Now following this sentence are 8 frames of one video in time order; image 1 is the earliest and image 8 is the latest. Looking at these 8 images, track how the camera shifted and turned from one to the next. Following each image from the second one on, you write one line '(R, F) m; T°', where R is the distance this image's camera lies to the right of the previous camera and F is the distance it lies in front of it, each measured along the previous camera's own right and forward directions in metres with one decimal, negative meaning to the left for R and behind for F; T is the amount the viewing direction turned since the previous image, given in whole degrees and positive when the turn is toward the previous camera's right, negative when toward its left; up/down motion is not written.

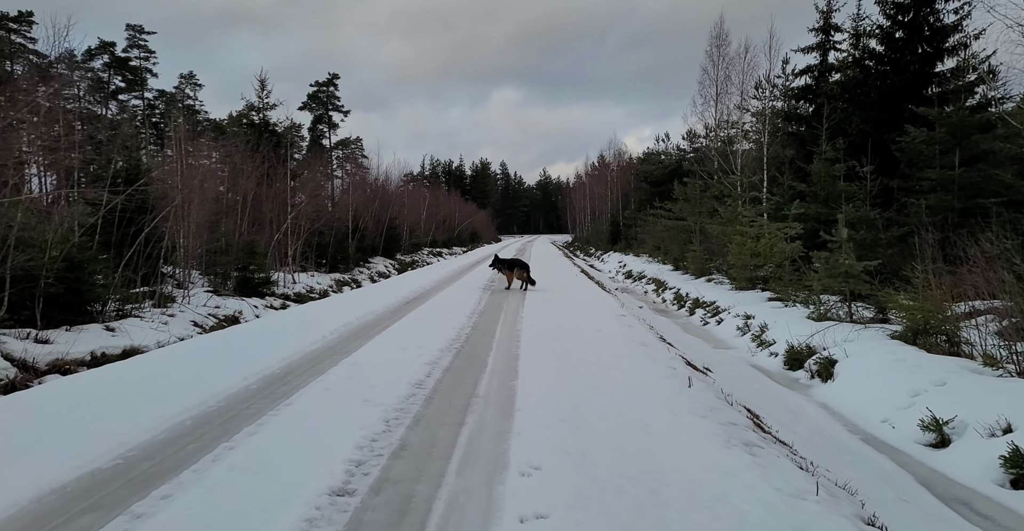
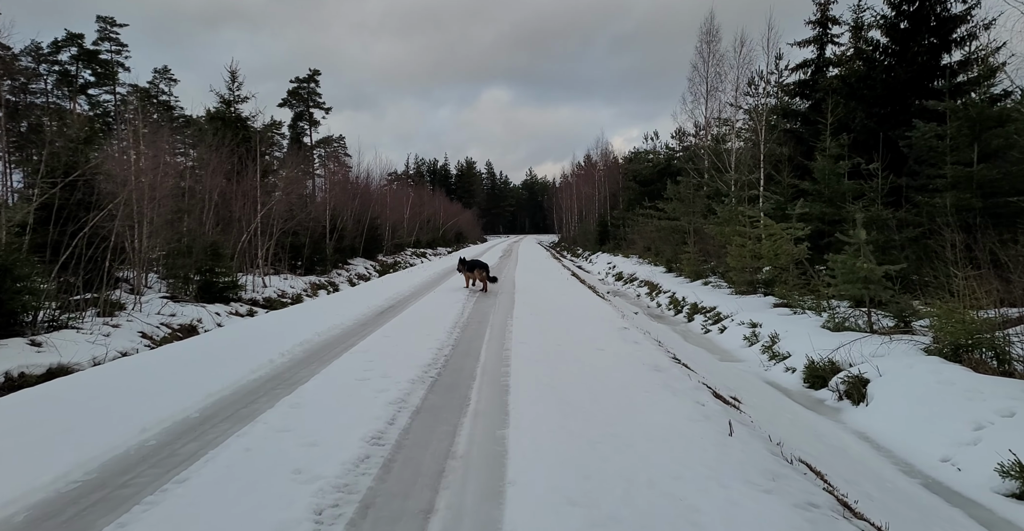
(0.0, +1.2) m; +1°
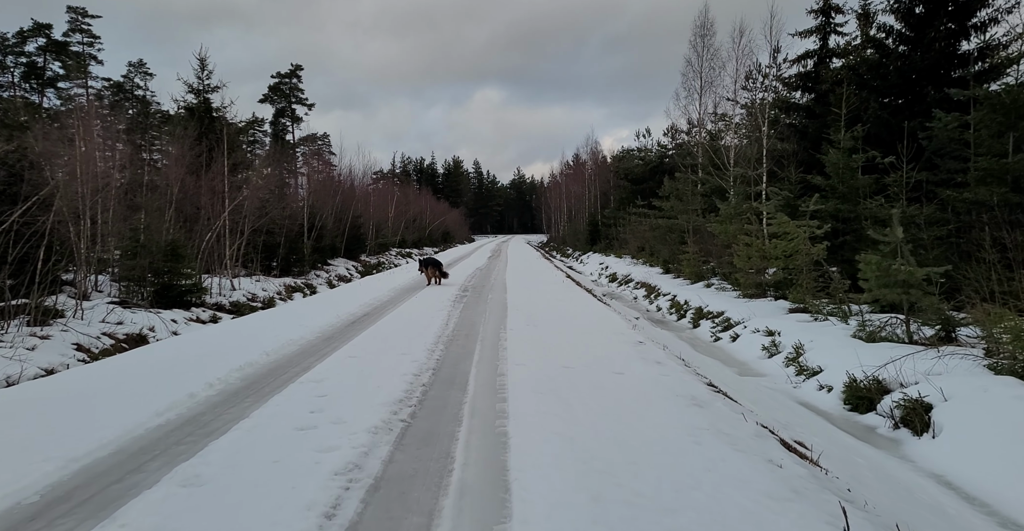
(-0.1, +1.3) m; +1°
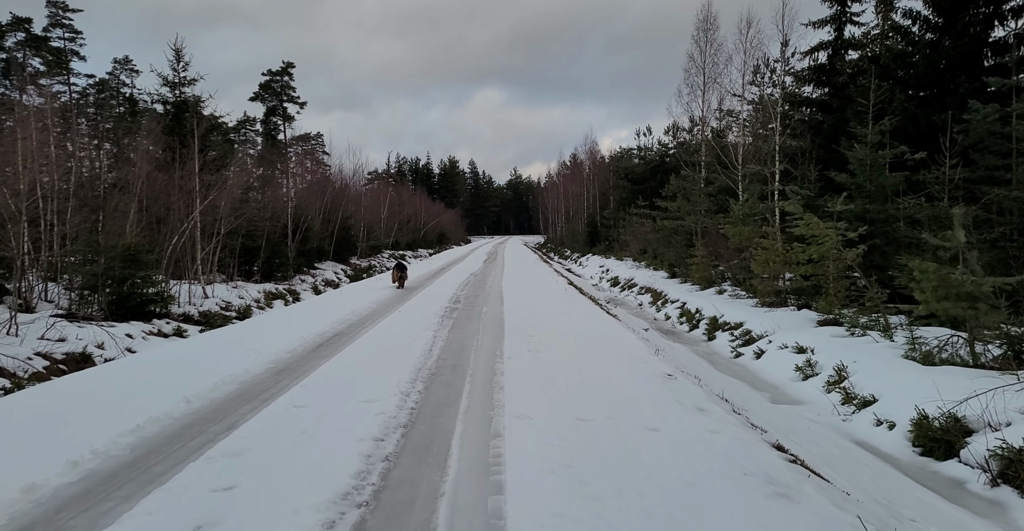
(0.0, +1.4) m; 0°
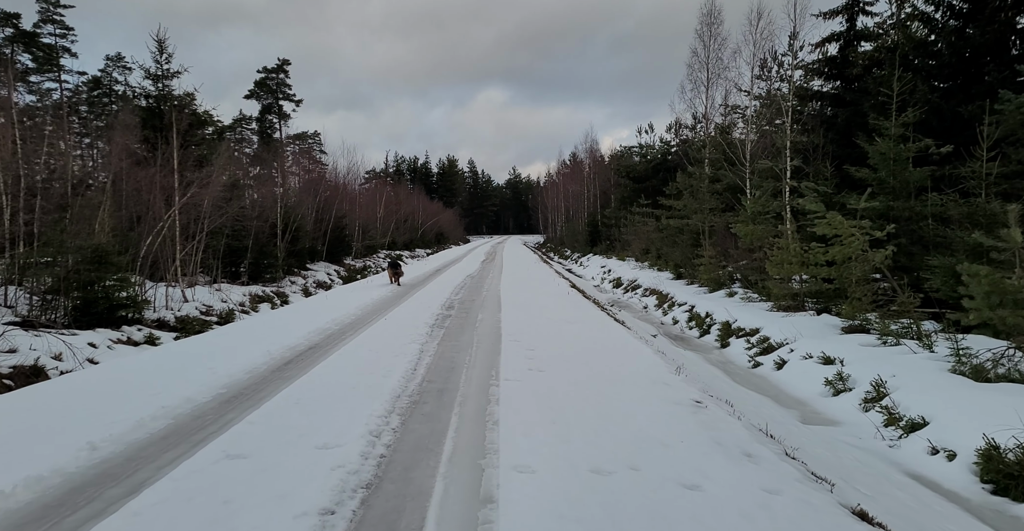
(0.0, +0.9) m; 0°
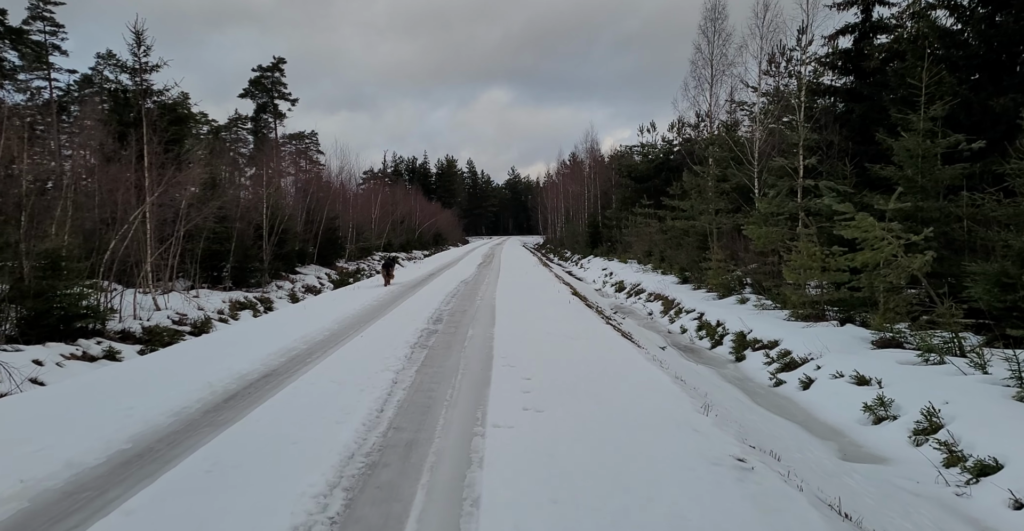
(+0.1, +1.1) m; 0°
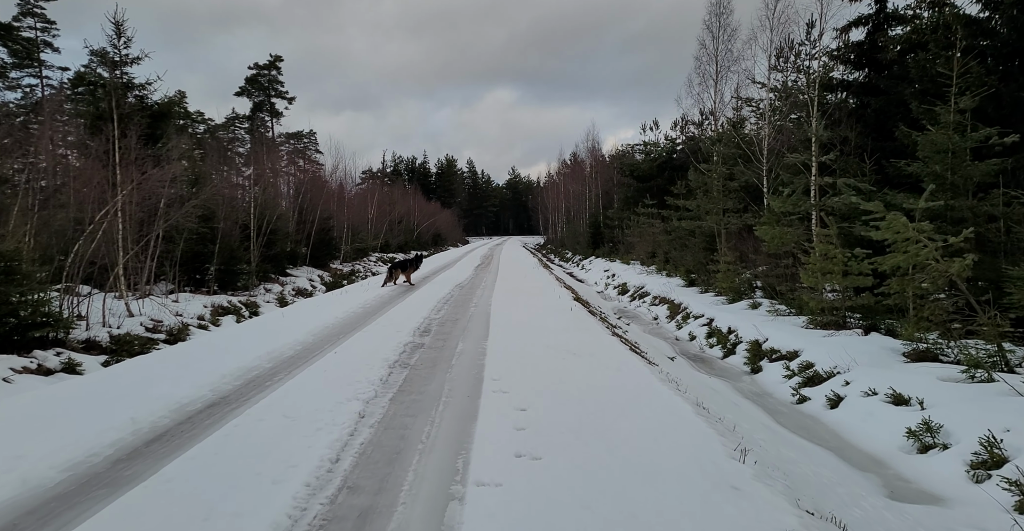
(+0.1, +0.9) m; 0°
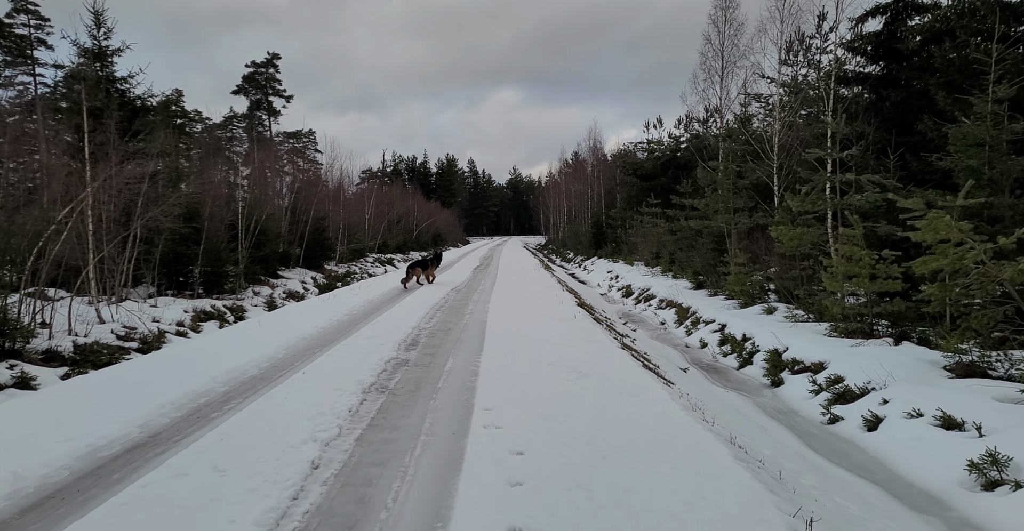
(0.0, +0.9) m; 0°
